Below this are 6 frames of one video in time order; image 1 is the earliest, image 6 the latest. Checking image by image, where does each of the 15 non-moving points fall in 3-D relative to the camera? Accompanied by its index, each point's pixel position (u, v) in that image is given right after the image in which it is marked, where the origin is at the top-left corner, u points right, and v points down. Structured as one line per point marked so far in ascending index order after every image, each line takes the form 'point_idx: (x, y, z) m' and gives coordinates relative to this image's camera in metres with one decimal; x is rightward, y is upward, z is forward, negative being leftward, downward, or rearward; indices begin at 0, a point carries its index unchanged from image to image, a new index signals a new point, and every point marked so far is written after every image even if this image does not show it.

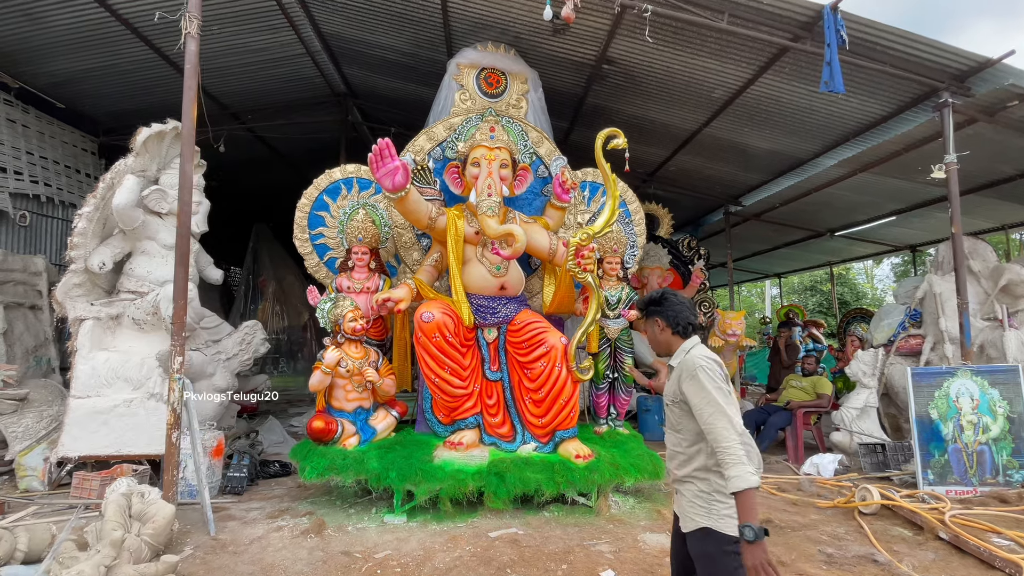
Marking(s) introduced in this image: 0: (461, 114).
0: (-0.5, +1.6, +4.4) m
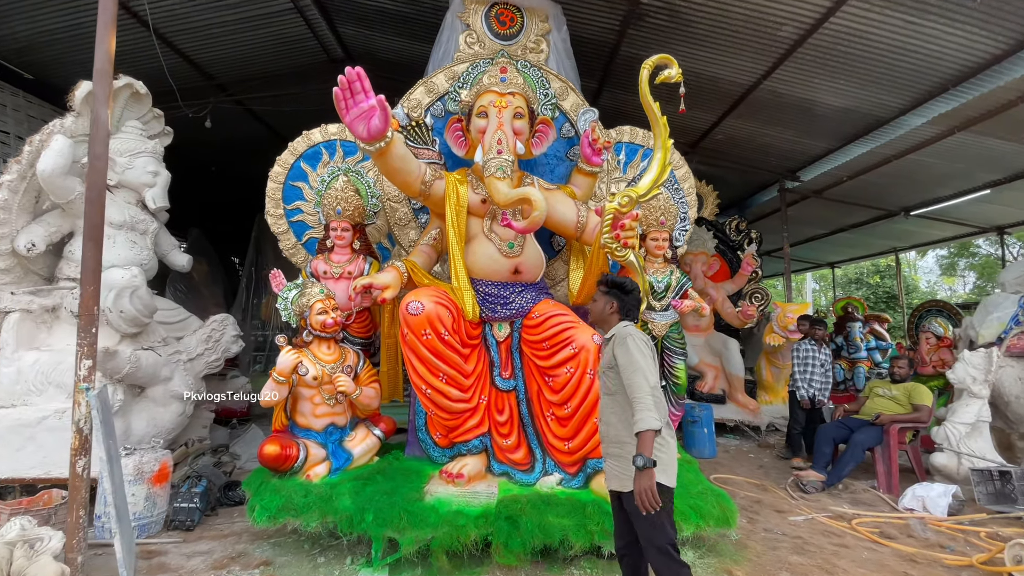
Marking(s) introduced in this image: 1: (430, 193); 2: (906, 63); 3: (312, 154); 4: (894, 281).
0: (-0.3, +1.7, +3.6) m
1: (-0.5, +0.6, +2.9) m
2: (+3.4, +1.9, +4.0) m
3: (-1.5, +1.0, +3.6) m
4: (+11.7, +0.2, +14.6) m
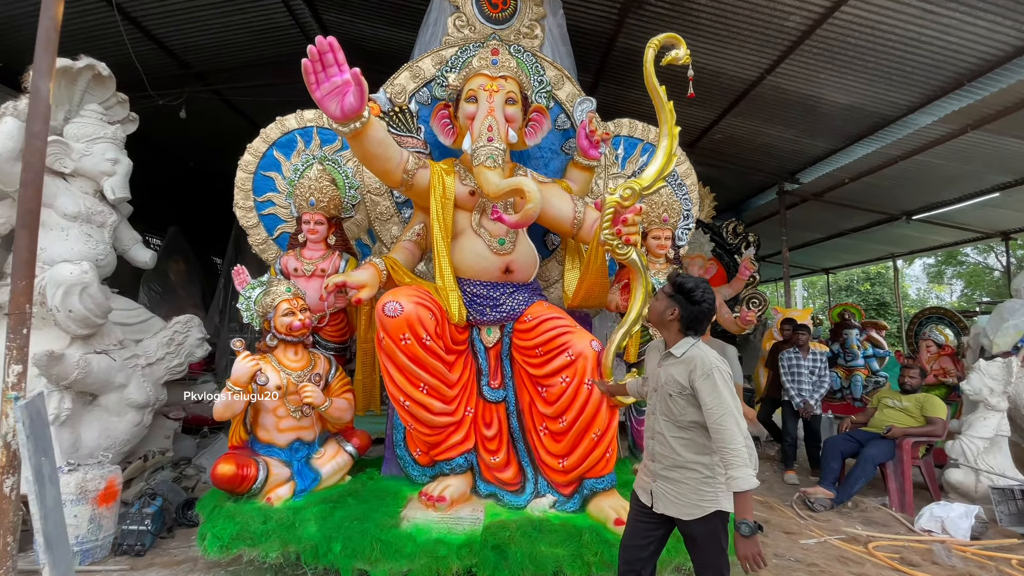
0: (-0.4, +1.7, +3.3) m
1: (-0.6, +0.6, +2.7) m
2: (+3.3, +1.9, +3.8) m
3: (-1.6, +1.0, +3.3) m
4: (+11.4, 0.0, +14.5) m
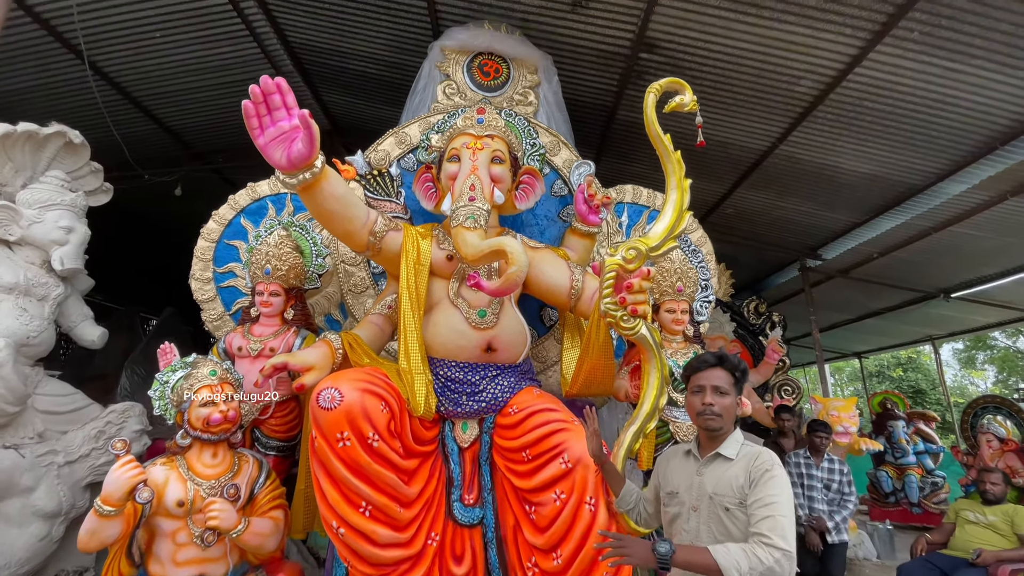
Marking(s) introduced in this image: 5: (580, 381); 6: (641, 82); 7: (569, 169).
0: (-0.5, +1.2, +3.2) m
1: (-0.6, +0.2, +2.3) m
2: (+3.3, +1.3, +3.6) m
3: (-1.6, +0.5, +3.0) m
4: (+11.7, -2.5, +13.5) m
5: (+0.4, -0.5, +2.4) m
6: (+1.1, +1.7, +3.9) m
7: (+0.4, +0.8, +3.1) m
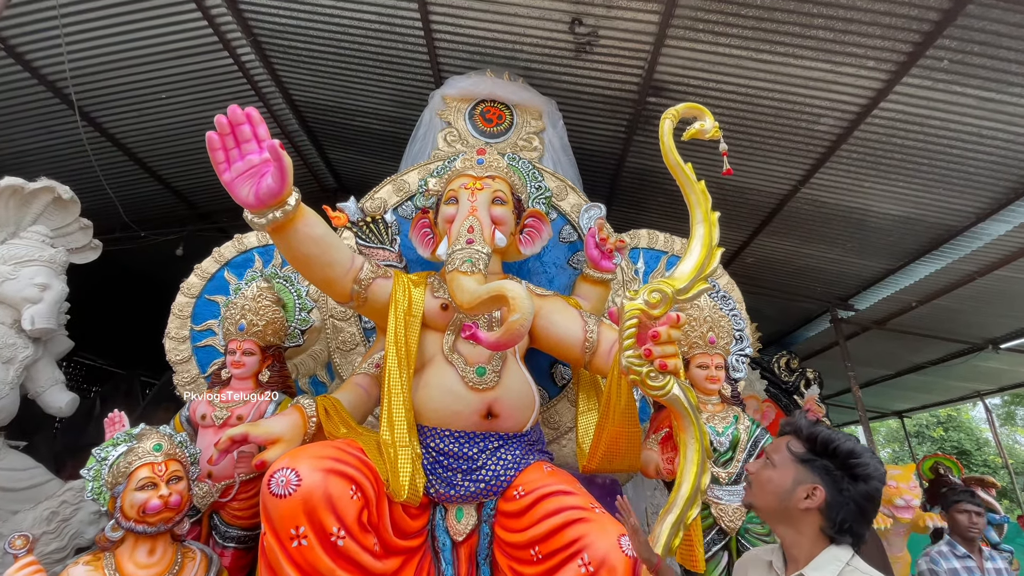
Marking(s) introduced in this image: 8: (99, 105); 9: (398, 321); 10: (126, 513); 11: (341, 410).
0: (-0.4, +0.9, +3.0) m
1: (-0.6, 0.0, +2.0) m
2: (+3.3, +0.9, +3.3) m
3: (-1.6, +0.2, +2.8) m
4: (+12.0, -3.9, +12.5) m
5: (+0.4, -0.7, +2.0) m
6: (+1.1, +1.3, +3.7) m
7: (+0.4, +0.5, +2.9) m
8: (-3.4, +1.5, +3.9) m
9: (-0.5, -0.1, +2.0) m
10: (-1.2, -0.7, +1.5) m
11: (-0.7, -0.5, +1.9) m
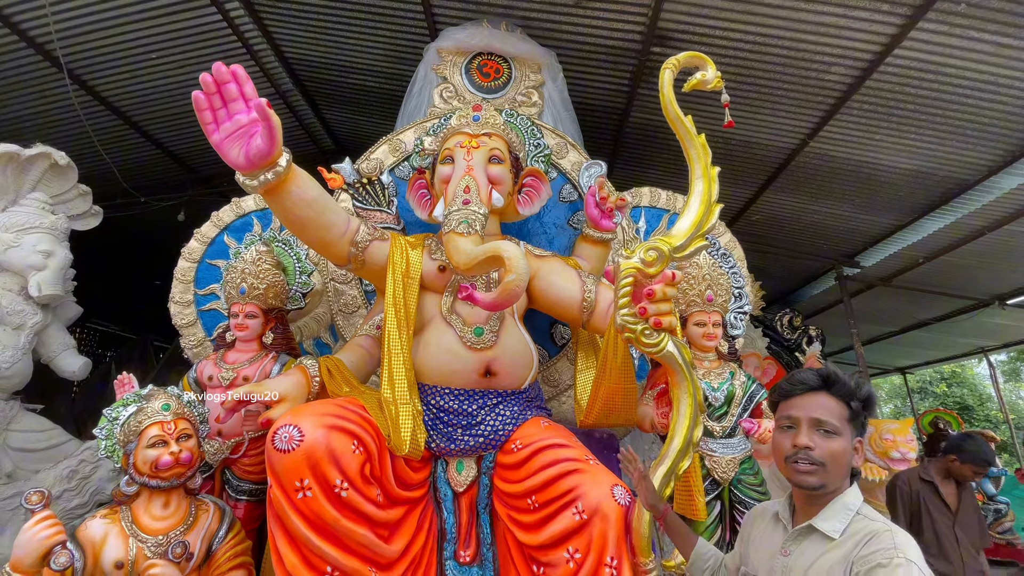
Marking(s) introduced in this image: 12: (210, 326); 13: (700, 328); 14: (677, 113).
0: (-0.4, +1.1, +2.9) m
1: (-0.6, +0.1, +2.0) m
2: (+3.3, +1.2, +3.2) m
3: (-1.6, +0.4, +2.8) m
4: (+12.2, -2.7, +12.6) m
5: (+0.4, -0.5, +2.1) m
6: (+1.1, +1.6, +3.6) m
7: (+0.4, +0.7, +2.8) m
8: (-3.4, +1.8, +3.8) m
9: (-0.5, 0.0, +2.0) m
10: (-1.2, -0.6, +1.6) m
11: (-0.7, -0.4, +2.0) m
12: (-1.7, -0.2, +2.6) m
13: (+0.9, -0.2, +2.2) m
14: (+0.6, +0.7, +1.8) m
